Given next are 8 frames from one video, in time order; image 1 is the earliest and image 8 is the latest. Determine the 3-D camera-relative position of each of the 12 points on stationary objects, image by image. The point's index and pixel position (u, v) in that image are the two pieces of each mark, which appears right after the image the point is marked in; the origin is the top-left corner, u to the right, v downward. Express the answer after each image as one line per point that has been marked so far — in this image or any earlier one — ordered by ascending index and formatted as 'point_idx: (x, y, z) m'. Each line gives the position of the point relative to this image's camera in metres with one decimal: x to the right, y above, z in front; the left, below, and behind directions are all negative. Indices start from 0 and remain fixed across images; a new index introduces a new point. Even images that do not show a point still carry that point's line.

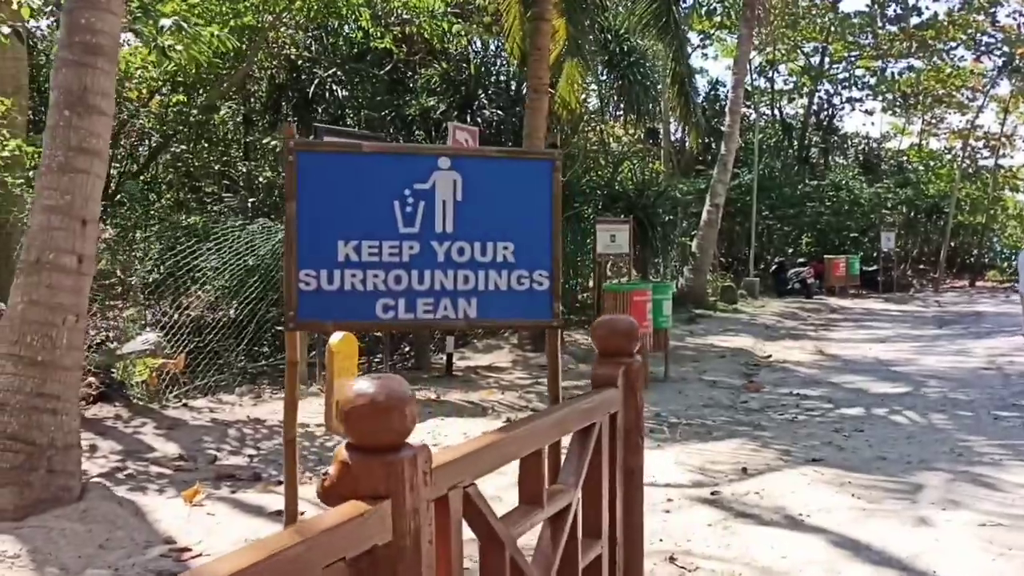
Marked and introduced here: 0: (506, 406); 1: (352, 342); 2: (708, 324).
0: (-0.1, -1.0, +8.0) m
1: (-1.1, -0.4, +6.5) m
2: (+3.2, -0.6, +16.1) m
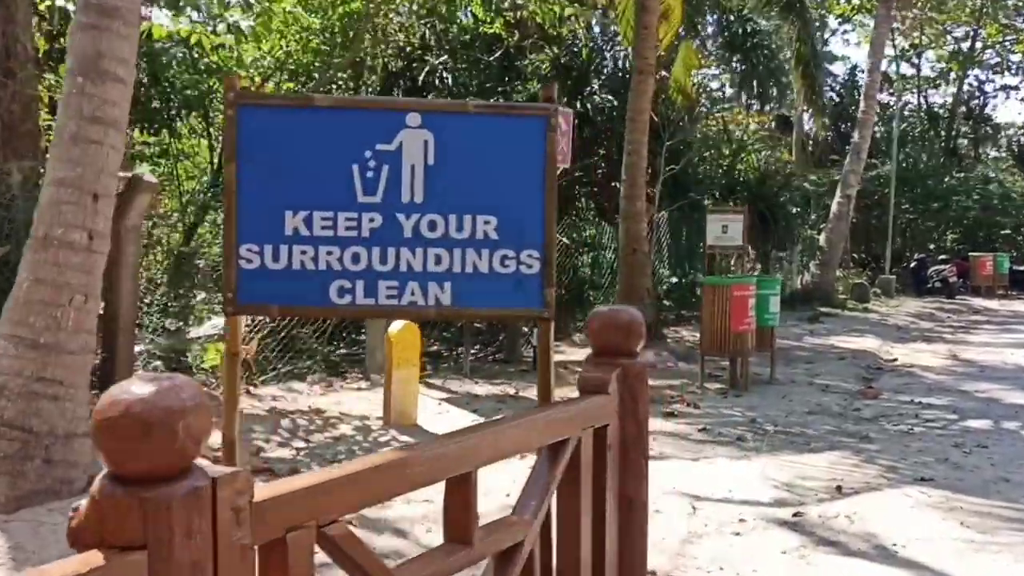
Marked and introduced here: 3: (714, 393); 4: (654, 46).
0: (+0.6, -0.9, +7.5) m
1: (-0.6, -0.3, +6.1) m
2: (+4.9, -0.5, +15.0) m
3: (+1.7, -0.9, +8.4) m
4: (+1.6, +2.6, +10.8) m
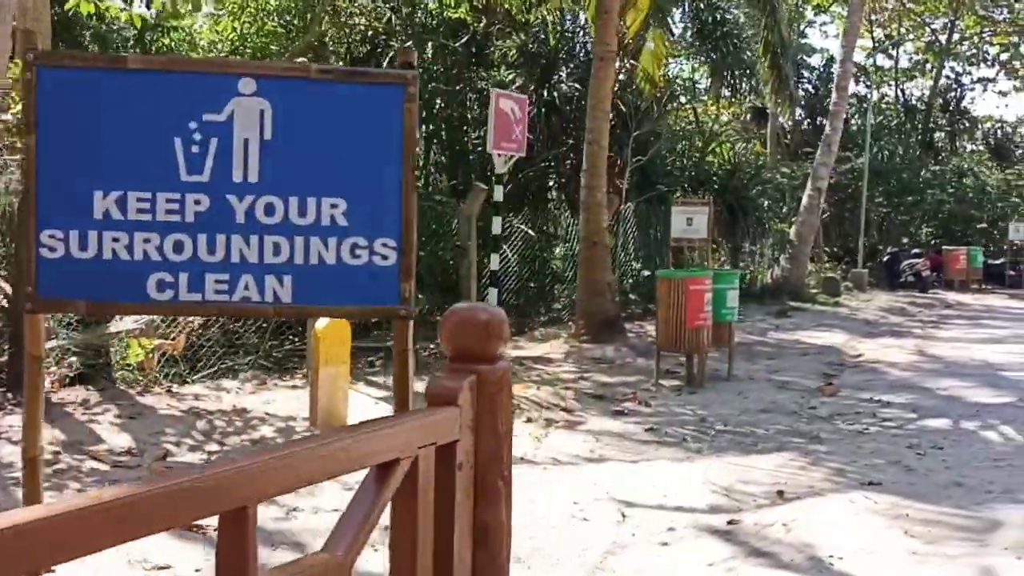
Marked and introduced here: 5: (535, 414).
0: (+0.2, -0.8, +7.2) m
1: (-1.0, -0.2, +5.8) m
2: (+4.3, -0.4, +14.8) m
3: (+1.3, -0.8, +8.1) m
4: (+1.1, +2.7, +10.5) m
5: (+0.1, -0.9, +6.9) m
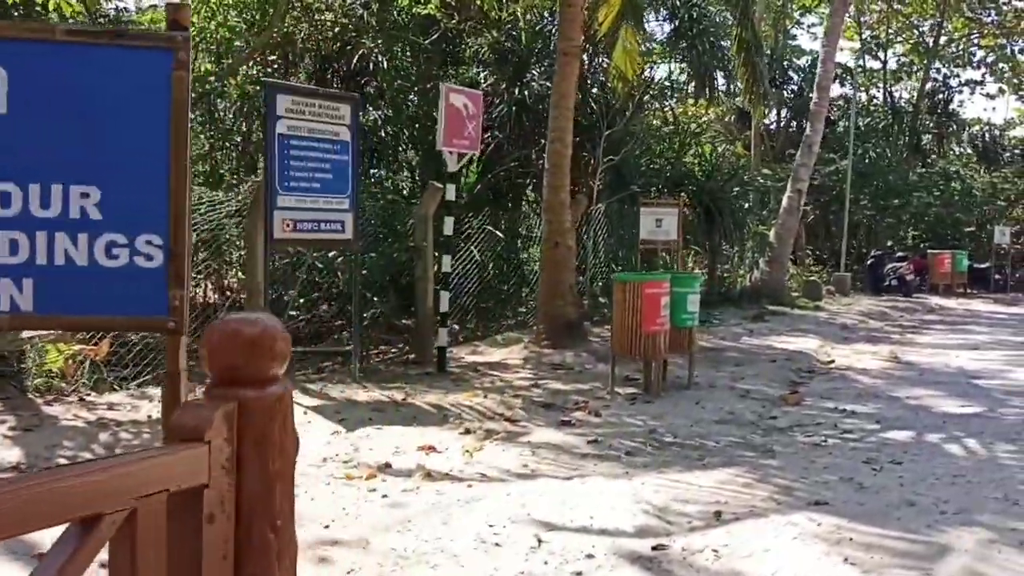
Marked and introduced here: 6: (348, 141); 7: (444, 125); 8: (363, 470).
0: (-0.3, -0.9, +6.9) m
1: (-1.4, -0.3, +5.5) m
2: (+3.9, -0.5, +14.5) m
3: (+0.9, -0.9, +7.8) m
4: (+0.7, +2.7, +10.2) m
5: (-0.3, -0.9, +6.5) m
6: (-1.2, +1.1, +7.5) m
7: (-0.6, +1.4, +8.2) m
8: (-0.8, -0.9, +5.1) m
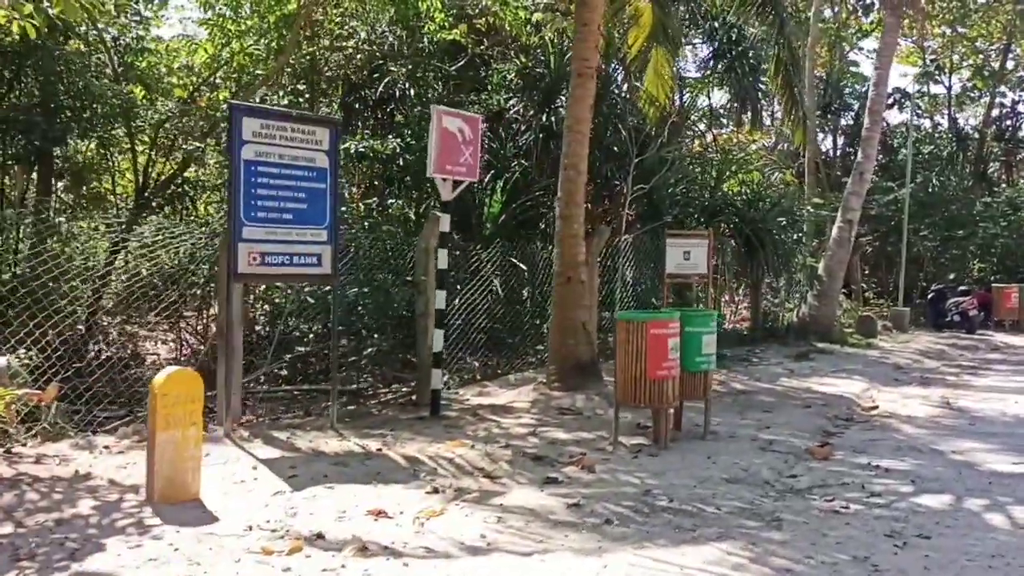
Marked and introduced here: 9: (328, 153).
0: (-0.4, -1.1, +6.2) m
1: (-1.6, -0.5, +4.9) m
2: (+4.2, -1.0, +13.5) m
3: (+0.8, -1.2, +7.0) m
4: (+0.8, +2.3, +9.5) m
5: (-0.4, -1.2, +5.8) m
6: (-1.3, +0.8, +6.9) m
7: (-0.6, +1.1, +7.6) m
8: (-1.0, -1.1, +4.4) m
9: (-1.3, +1.0, +6.9) m
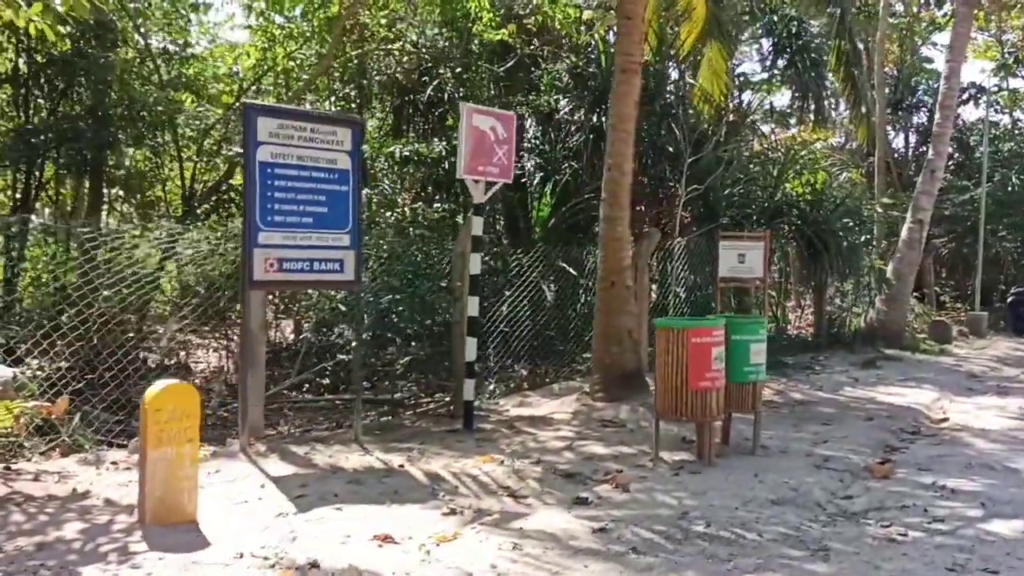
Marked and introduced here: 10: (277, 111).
0: (-0.2, -1.2, +5.8) m
1: (-1.5, -0.5, +4.6) m
2: (+4.9, -1.1, +12.8) m
3: (+1.0, -1.2, +6.5) m
4: (+1.2, +2.3, +9.1) m
5: (-0.3, -1.2, +5.4) m
6: (-1.1, +0.8, +6.6) m
7: (-0.3, +1.0, +7.2) m
8: (-1.0, -1.2, +4.1) m
9: (-1.1, +0.9, +6.6) m
10: (-1.5, +1.1, +6.2) m
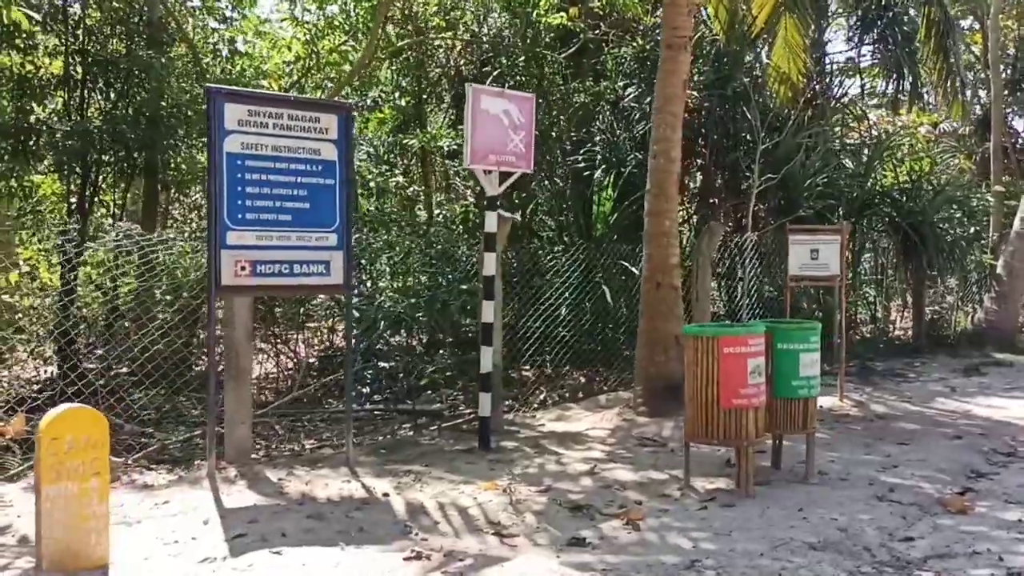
0: (-0.3, -1.2, +5.0) m
1: (-1.7, -0.5, +4.0) m
2: (+5.6, -1.0, +11.4) m
3: (+1.0, -1.2, +5.6) m
4: (+1.4, +2.3, +8.1) m
5: (-0.4, -1.2, +4.7) m
6: (-1.1, +0.8, +5.9) m
7: (-0.3, +1.0, +6.5) m
8: (-1.2, -1.2, +3.4) m
9: (-1.1, +0.9, +5.9) m
10: (-1.5, +1.1, +5.6) m
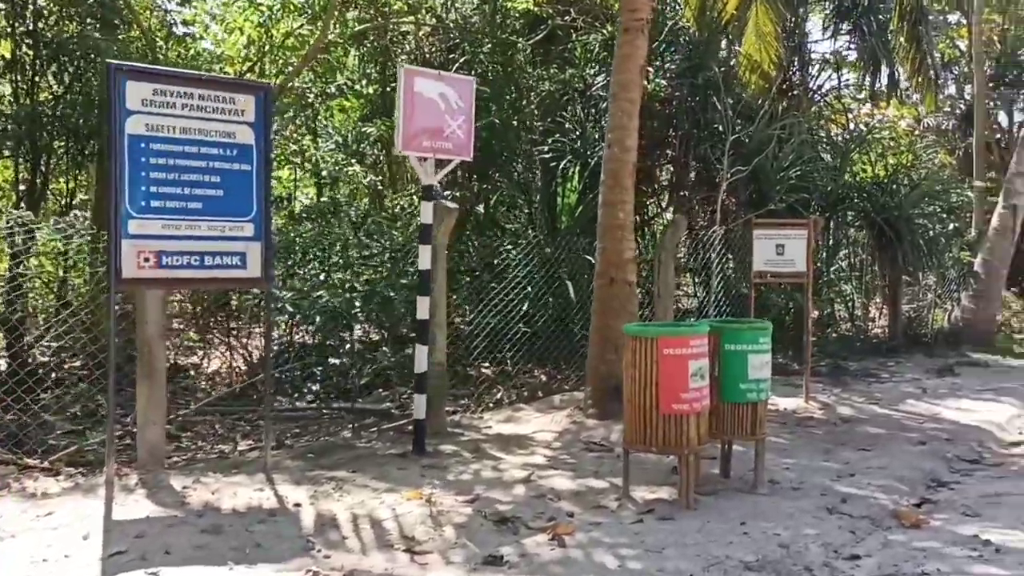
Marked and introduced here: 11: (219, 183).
0: (-0.7, -1.2, +4.6) m
1: (-2.1, -0.5, +3.6) m
2: (+5.1, -1.0, +11.1) m
3: (+0.6, -1.2, +5.2) m
4: (+1.0, +2.3, +7.7) m
5: (-0.8, -1.2, +4.3) m
6: (-1.5, +0.8, +5.5) m
7: (-0.6, +1.0, +6.1) m
8: (-1.6, -1.2, +3.0) m
9: (-1.5, +0.9, +5.5) m
10: (-1.9, +1.1, +5.2) m
11: (-1.6, +0.6, +5.4) m
